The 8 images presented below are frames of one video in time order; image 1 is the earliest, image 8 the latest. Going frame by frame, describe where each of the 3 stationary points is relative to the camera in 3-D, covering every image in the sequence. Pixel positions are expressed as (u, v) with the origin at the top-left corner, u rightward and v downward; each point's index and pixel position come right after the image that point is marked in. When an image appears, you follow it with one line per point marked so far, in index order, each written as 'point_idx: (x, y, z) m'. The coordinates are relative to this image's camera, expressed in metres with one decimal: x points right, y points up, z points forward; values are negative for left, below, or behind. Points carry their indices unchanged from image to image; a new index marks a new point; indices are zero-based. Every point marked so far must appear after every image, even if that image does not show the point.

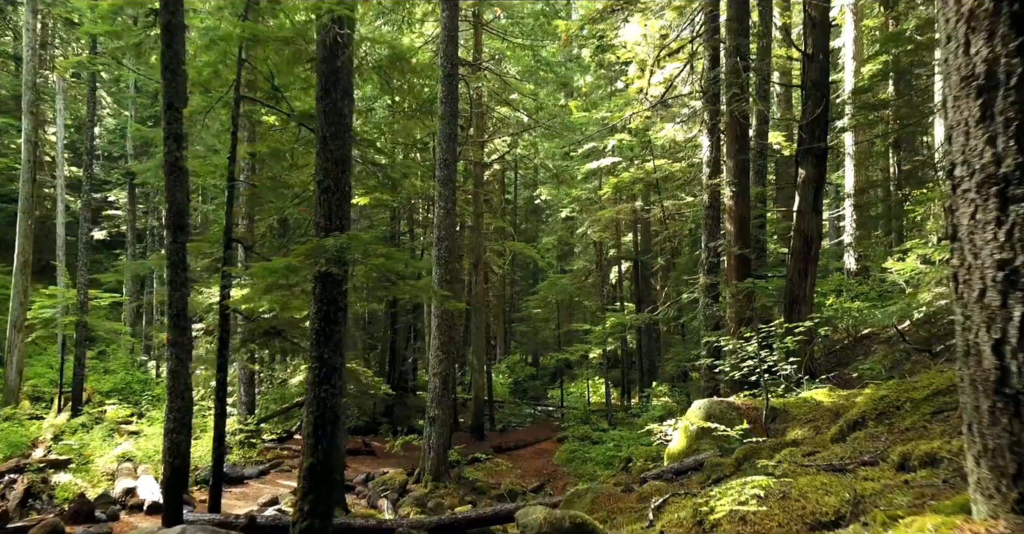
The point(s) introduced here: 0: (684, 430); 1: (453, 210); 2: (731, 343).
0: (+2.1, -2.0, +10.8) m
1: (-1.2, +1.2, +17.9) m
2: (+2.9, -1.0, +11.7) m
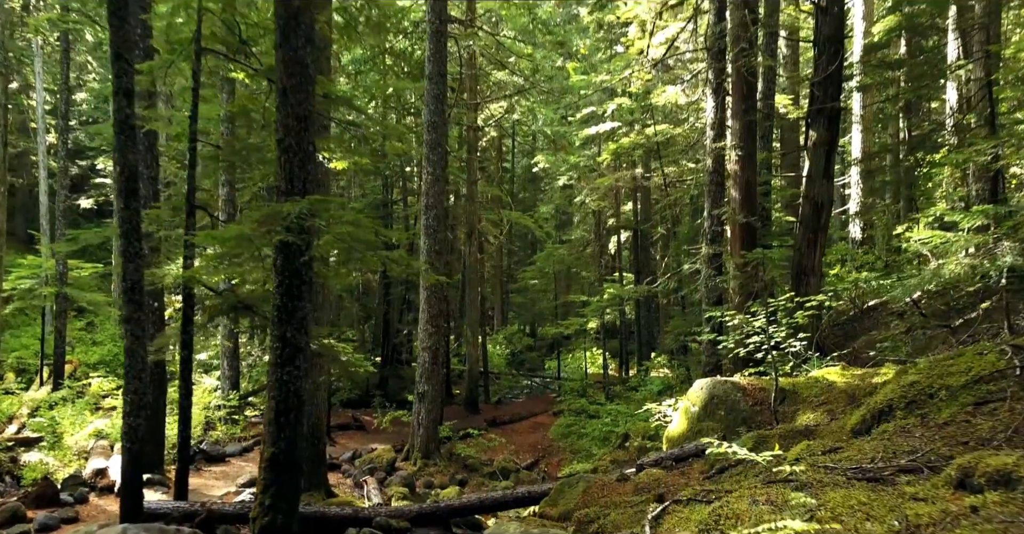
0: (+2.0, -1.7, +10.0) m
1: (-1.4, +1.8, +17.0) m
2: (+2.8, -0.6, +10.9) m
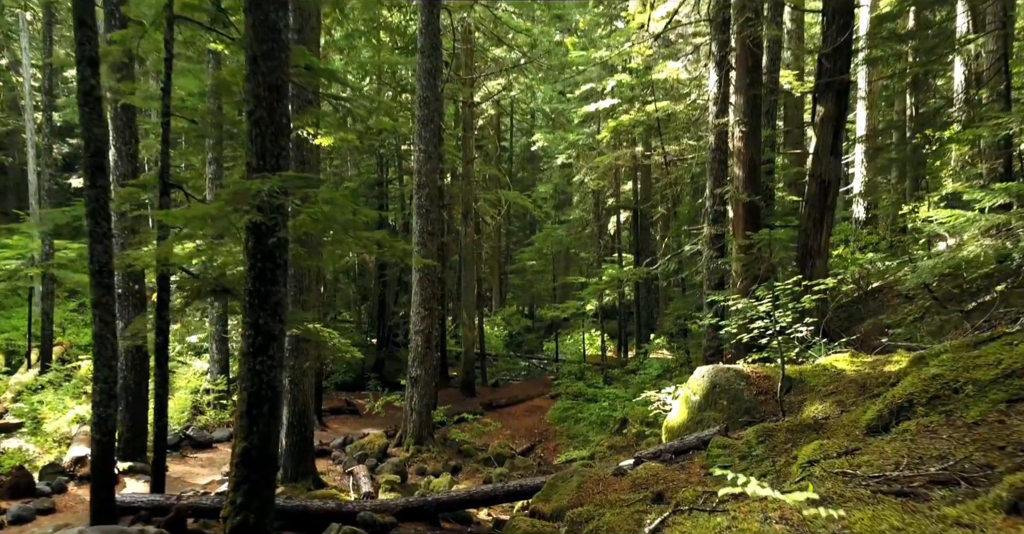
0: (+1.9, -1.5, +9.6) m
1: (-1.4, +2.1, +16.4) m
2: (+2.7, -0.4, +10.4) m
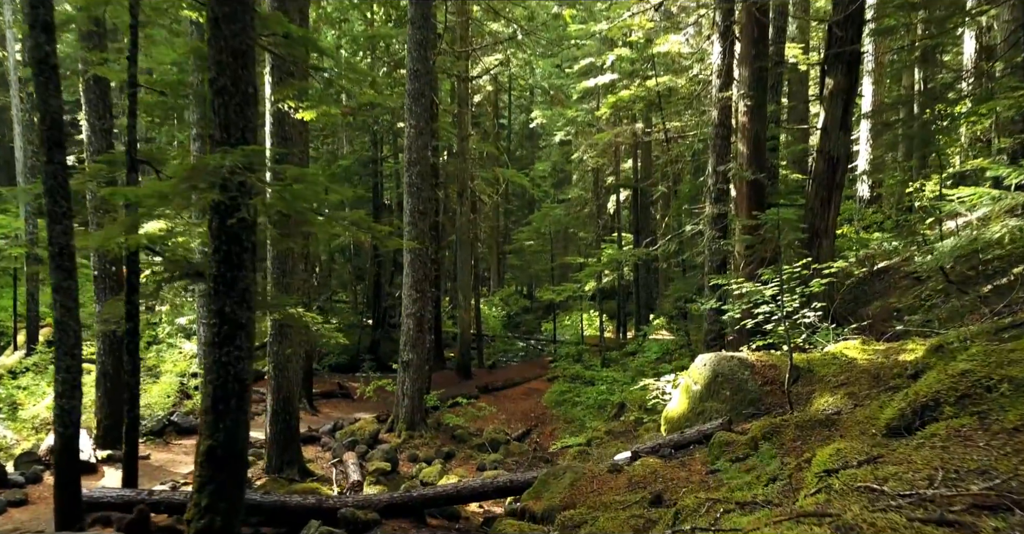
0: (+1.8, -1.3, +9.0) m
1: (-1.5, +2.5, +15.8) m
2: (+2.6, -0.2, +9.9) m
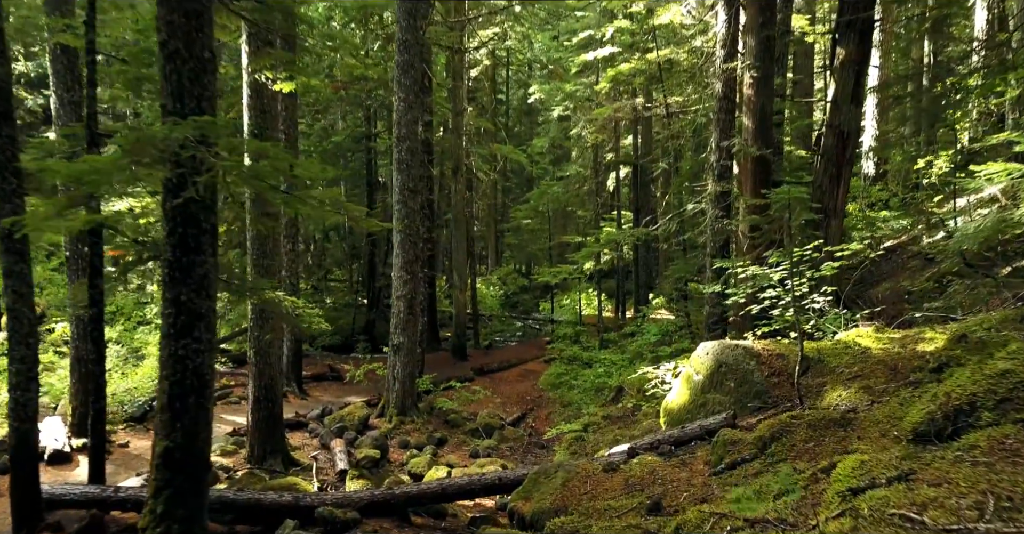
0: (+1.7, -1.1, +8.5) m
1: (-1.6, +2.8, +15.2) m
2: (+2.5, 0.0, +9.3) m
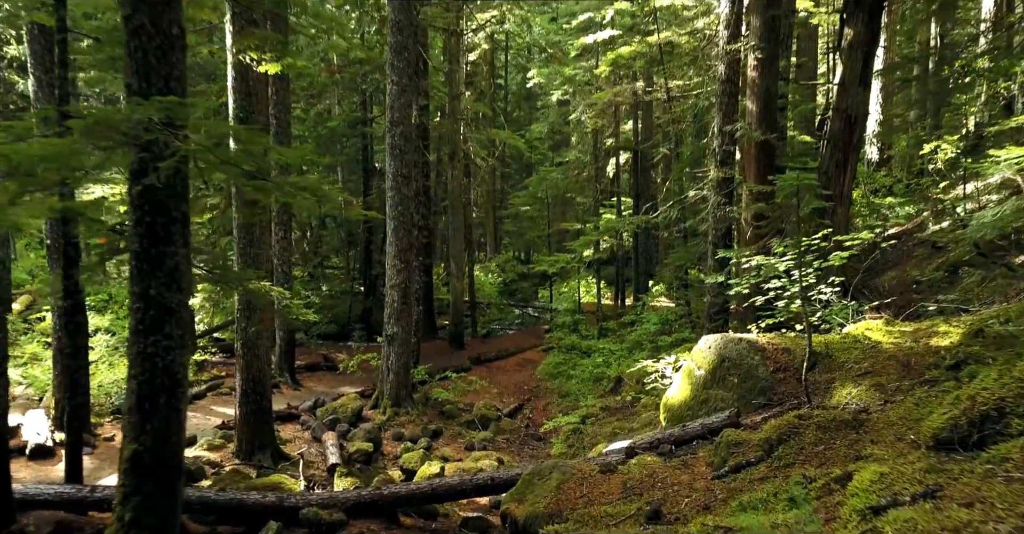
0: (+1.6, -1.0, +8.1) m
1: (-1.7, +3.0, +14.7) m
2: (+2.5, +0.1, +8.9) m
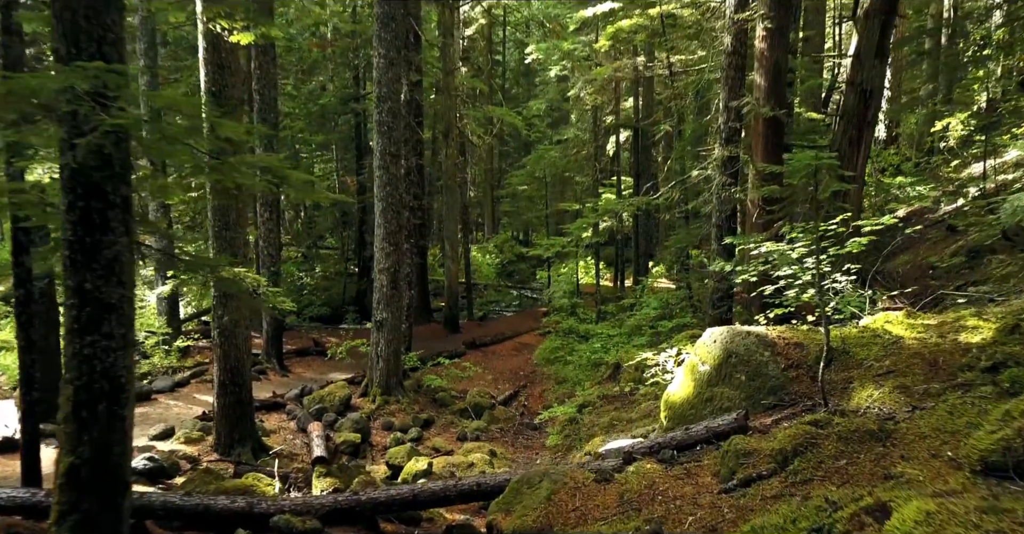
0: (+1.5, -0.9, +7.5) m
1: (-1.8, +3.3, +14.0) m
2: (+2.4, +0.2, +8.3) m
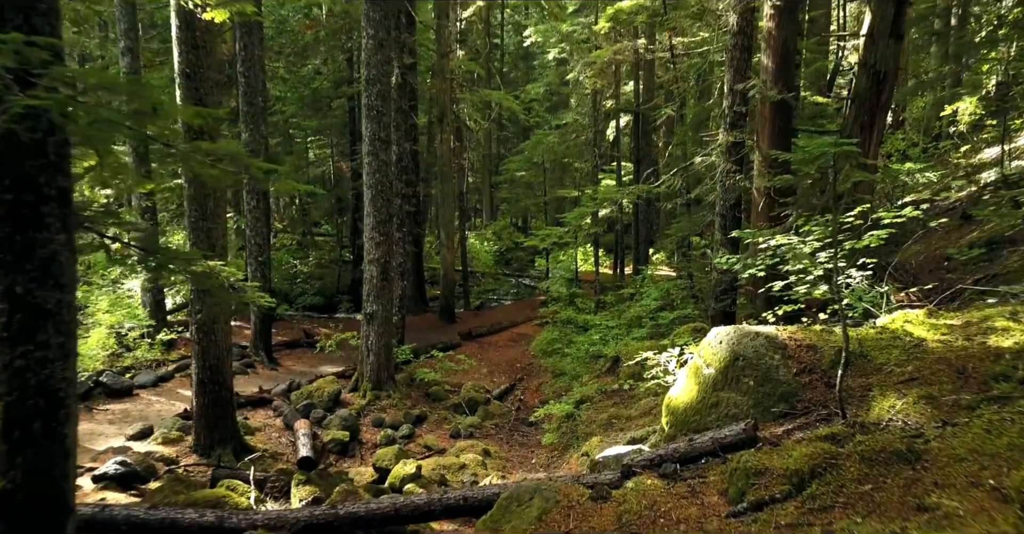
0: (+1.5, -0.9, +7.0) m
1: (-1.9, +3.5, +13.4) m
2: (+2.3, +0.3, +7.7) m
